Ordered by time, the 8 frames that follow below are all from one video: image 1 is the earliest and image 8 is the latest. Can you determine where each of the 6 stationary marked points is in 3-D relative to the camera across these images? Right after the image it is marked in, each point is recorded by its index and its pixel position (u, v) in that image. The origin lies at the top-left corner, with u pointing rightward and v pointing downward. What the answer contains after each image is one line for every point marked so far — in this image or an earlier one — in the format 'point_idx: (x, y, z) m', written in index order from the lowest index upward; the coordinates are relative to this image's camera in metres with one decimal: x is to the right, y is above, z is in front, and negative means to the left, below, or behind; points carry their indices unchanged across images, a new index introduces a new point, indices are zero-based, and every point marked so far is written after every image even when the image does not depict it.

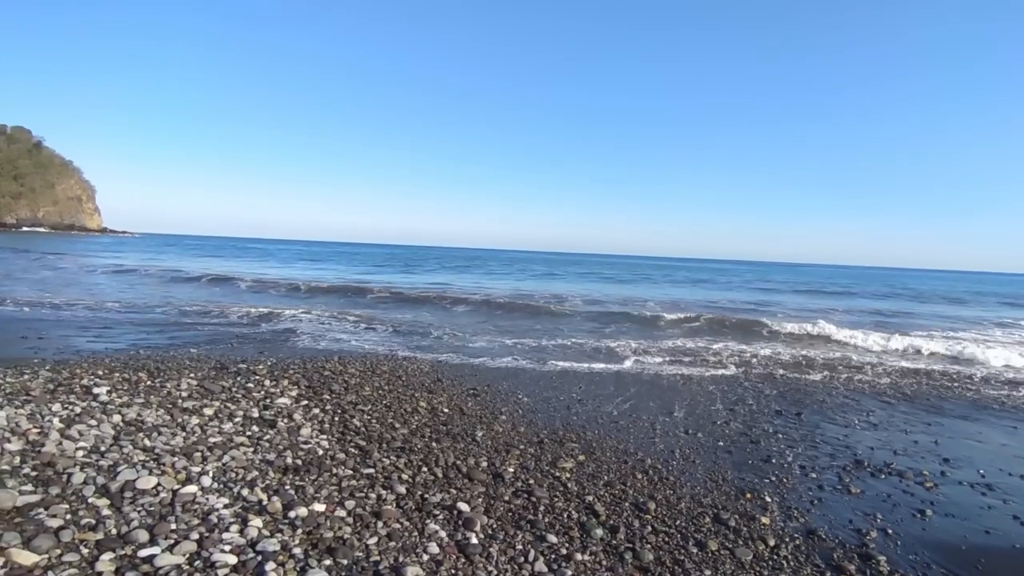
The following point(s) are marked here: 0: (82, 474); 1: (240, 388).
0: (-2.5, -1.1, +3.4) m
1: (-3.2, -1.2, +6.8) m
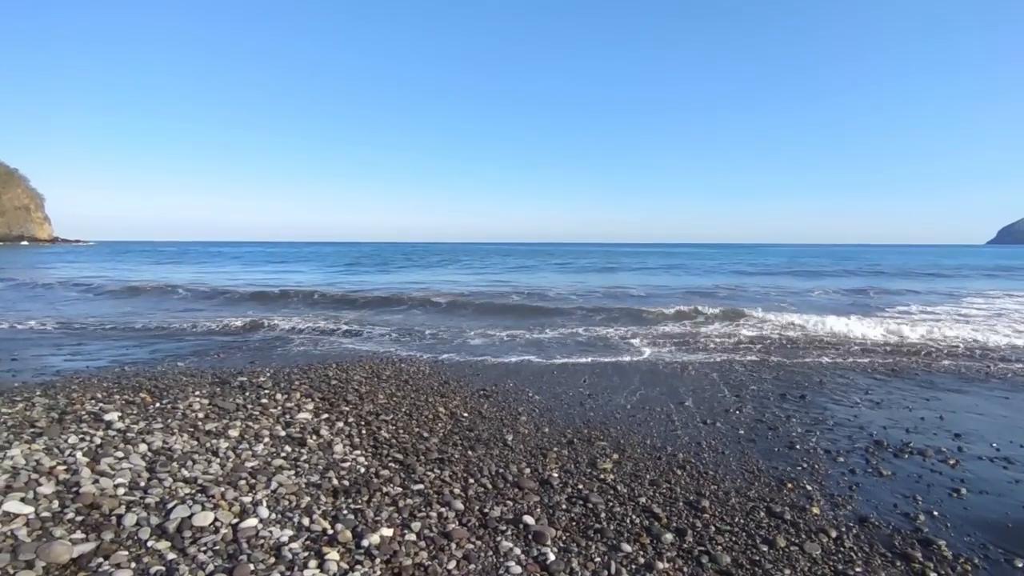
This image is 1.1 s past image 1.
0: (-2.1, -1.2, +3.2) m
1: (-2.9, -1.3, +6.5) m
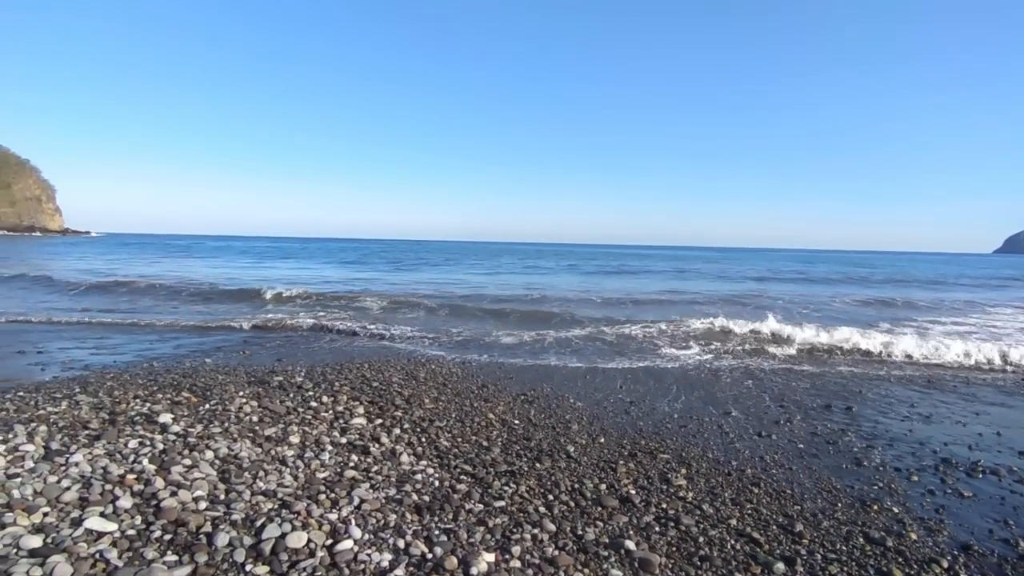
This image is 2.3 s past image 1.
0: (-1.5, -1.2, +3.0) m
1: (-2.2, -1.3, +6.3) m
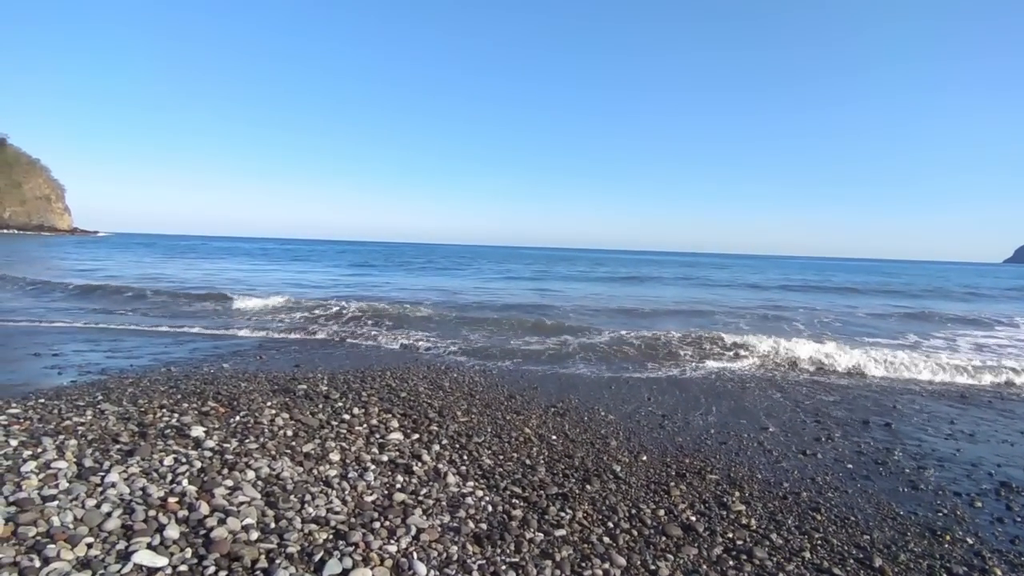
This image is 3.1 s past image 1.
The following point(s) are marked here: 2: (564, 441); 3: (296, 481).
0: (-1.1, -1.3, +2.7) m
1: (-1.8, -1.4, +6.1) m
2: (+0.6, -1.7, +6.5) m
3: (-1.5, -1.3, +4.0) m
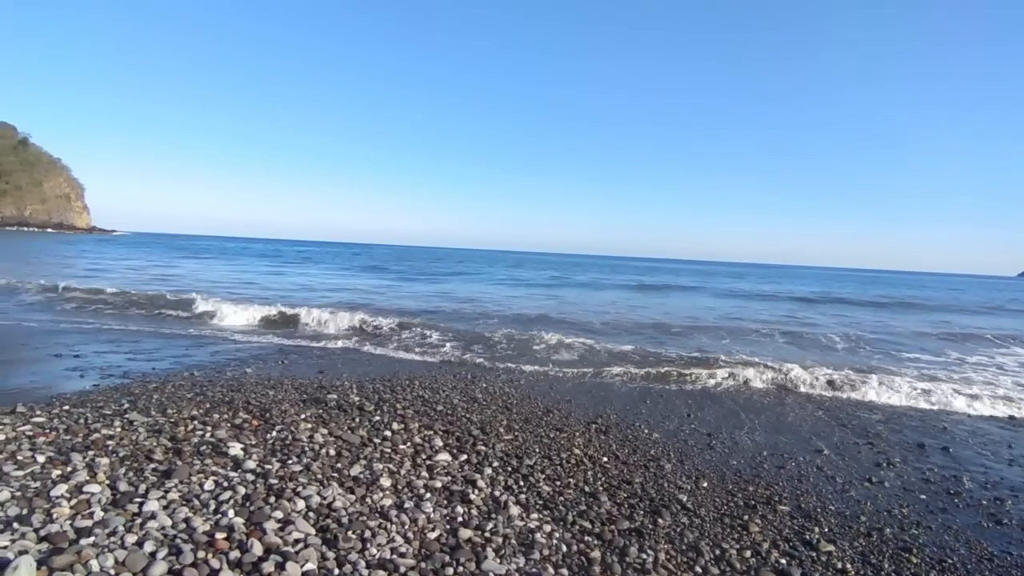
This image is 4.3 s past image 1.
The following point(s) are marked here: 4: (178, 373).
0: (-0.6, -1.4, +2.3) m
1: (-1.3, -1.4, +5.7) m
2: (+1.1, -1.8, +6.1) m
3: (-1.0, -1.4, +3.6) m
4: (-6.3, -1.6, +11.1) m
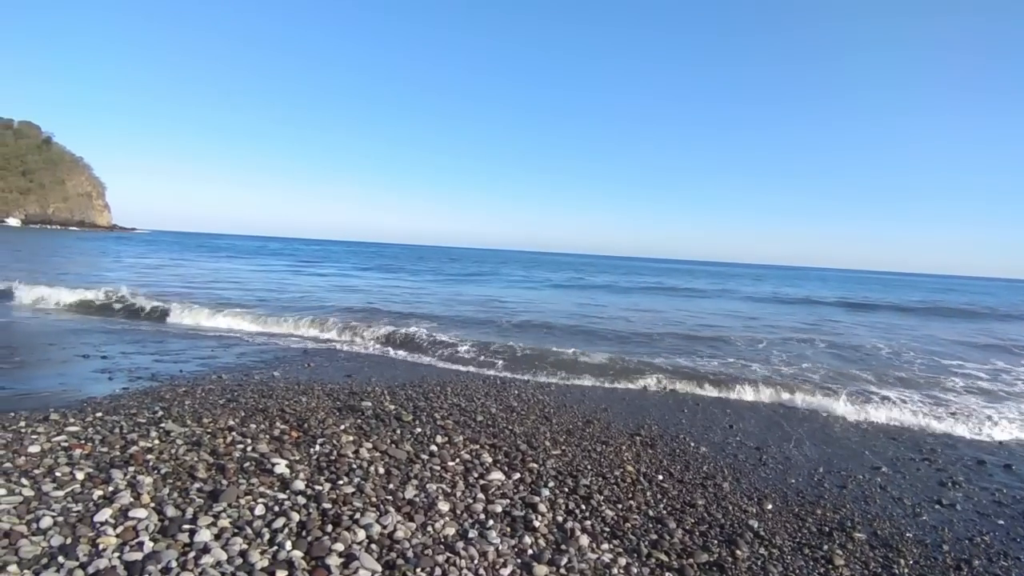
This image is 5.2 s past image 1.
0: (-0.2, -1.4, +2.0) m
1: (-0.8, -1.5, +5.4) m
2: (+1.6, -1.9, +5.7) m
3: (-0.5, -1.4, +3.3) m
4: (-5.7, -1.6, +10.9) m
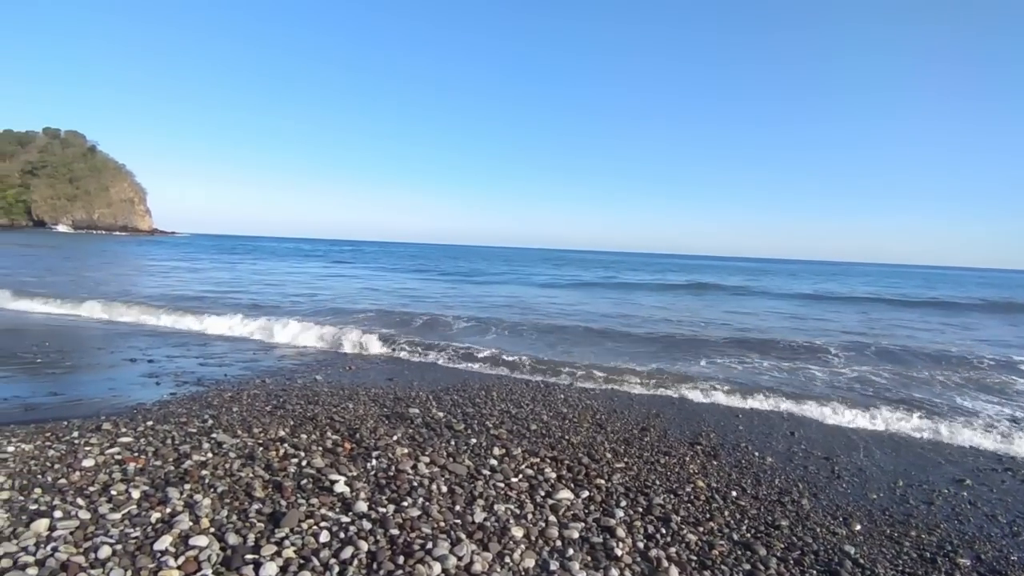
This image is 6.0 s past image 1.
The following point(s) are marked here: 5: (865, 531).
0: (+0.2, -1.5, +1.7) m
1: (-0.2, -1.6, +5.1) m
2: (+2.2, -1.9, +5.3) m
3: (-0.1, -1.5, +3.0) m
4: (-4.9, -1.7, +10.9) m
5: (+3.0, -2.1, +5.0) m
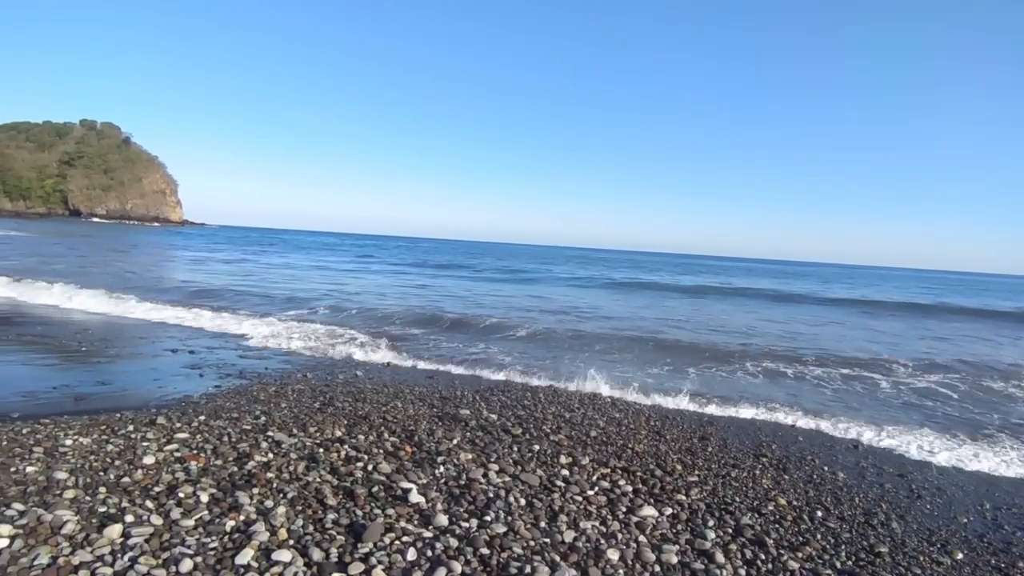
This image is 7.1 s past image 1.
0: (+0.7, -1.5, +1.4) m
1: (+0.4, -1.6, +4.8) m
2: (+2.8, -2.0, +5.0) m
3: (+0.4, -1.5, +2.7) m
4: (-4.0, -1.6, +10.7) m
5: (+3.6, -2.2, +4.6) m
